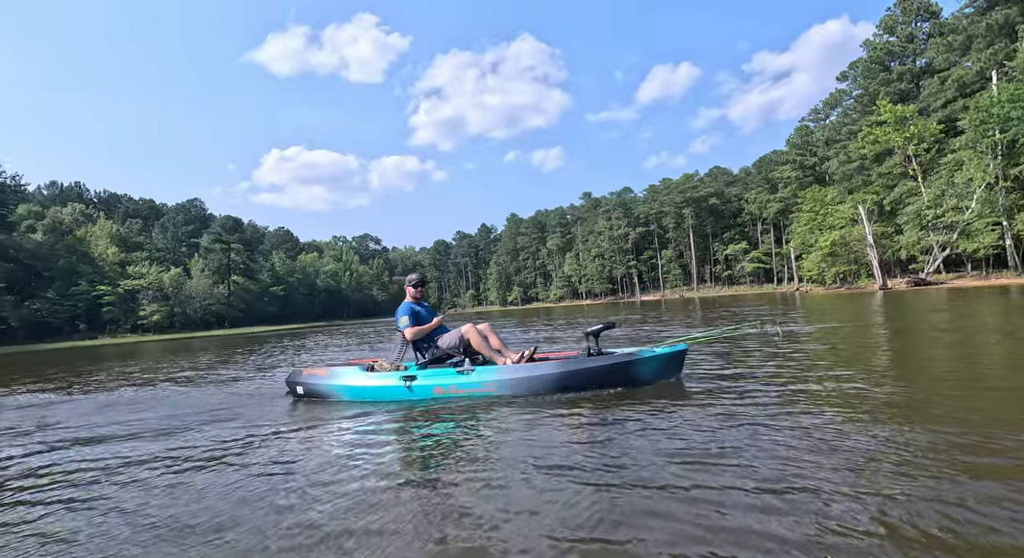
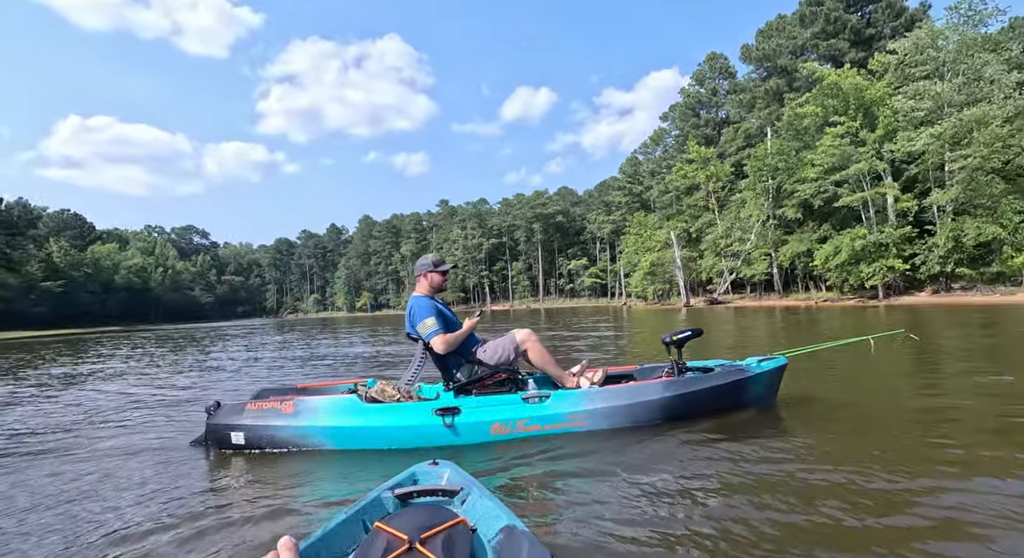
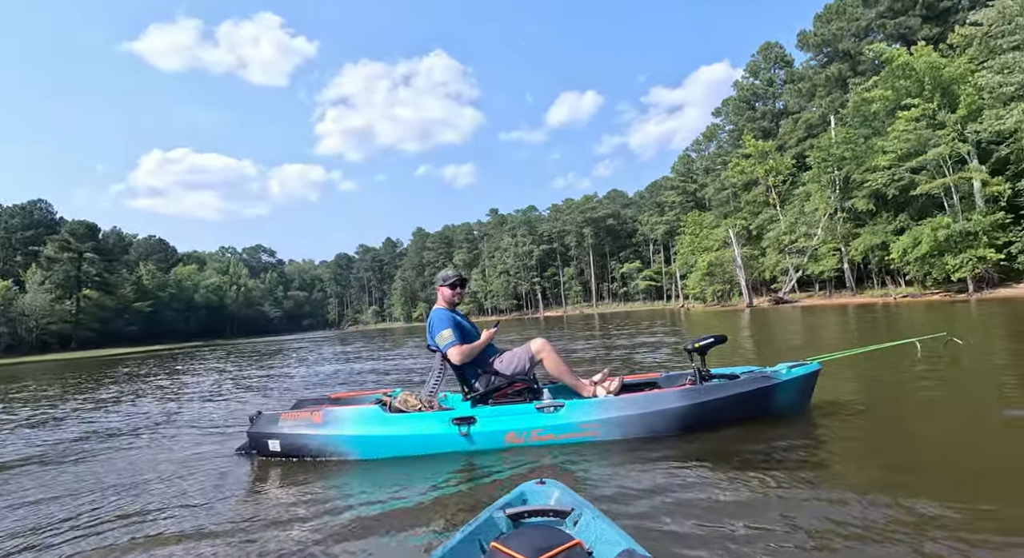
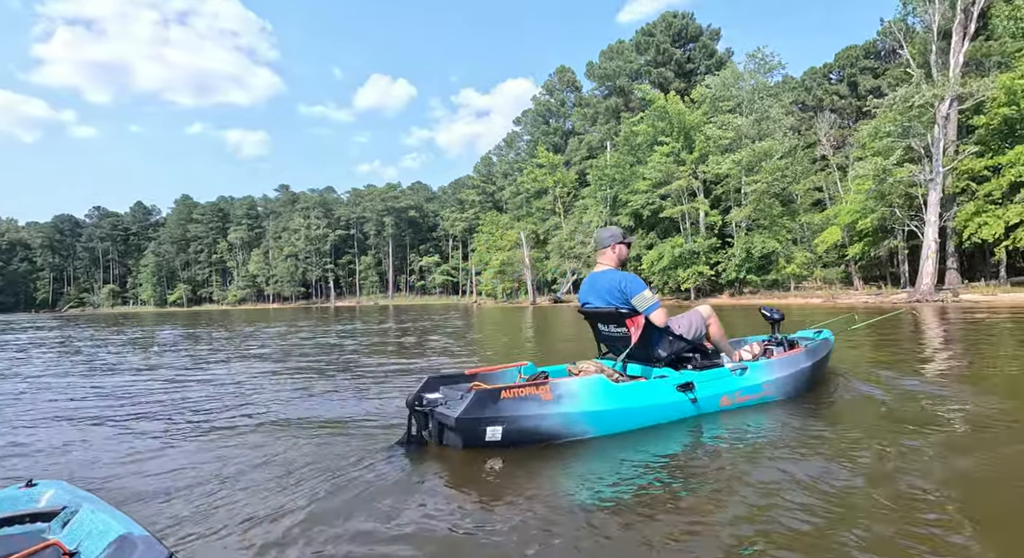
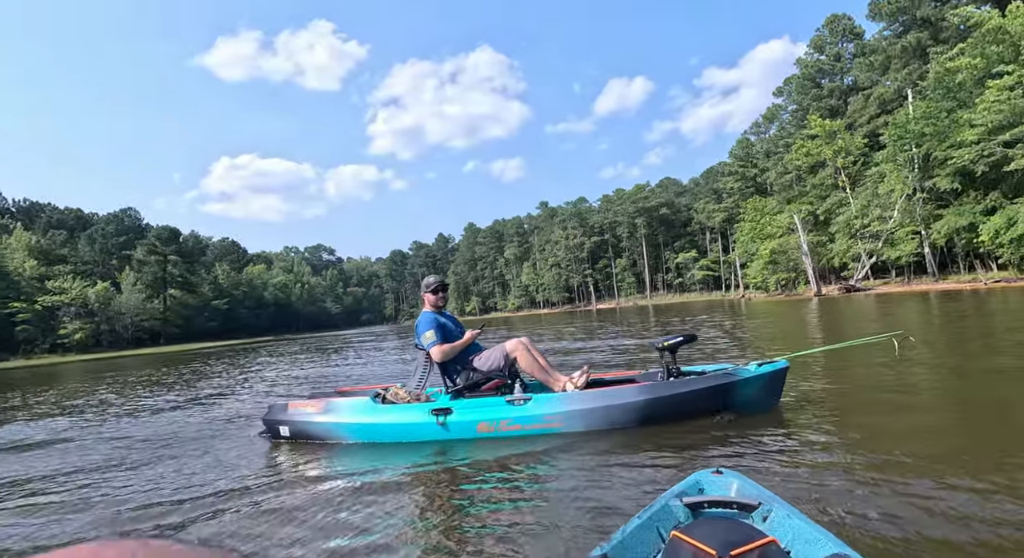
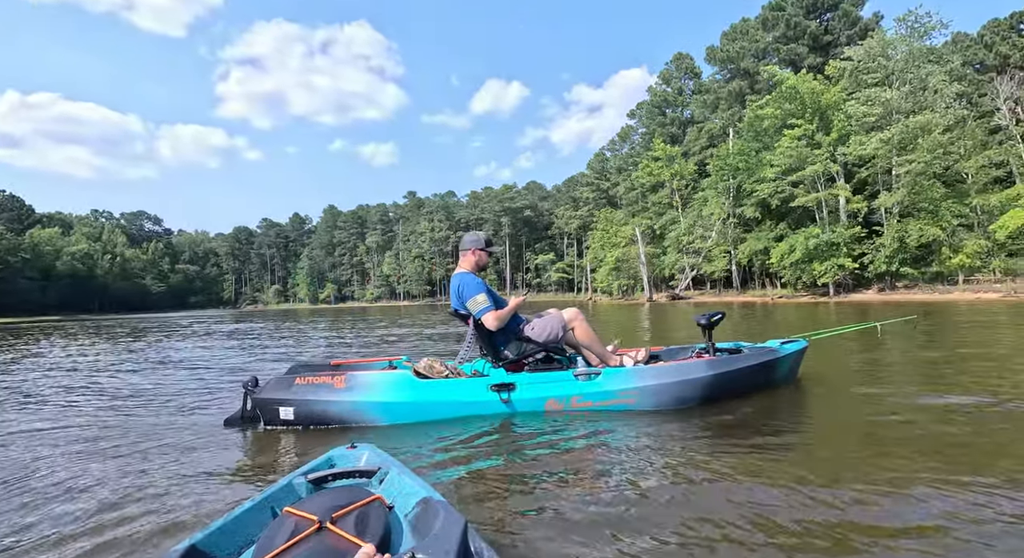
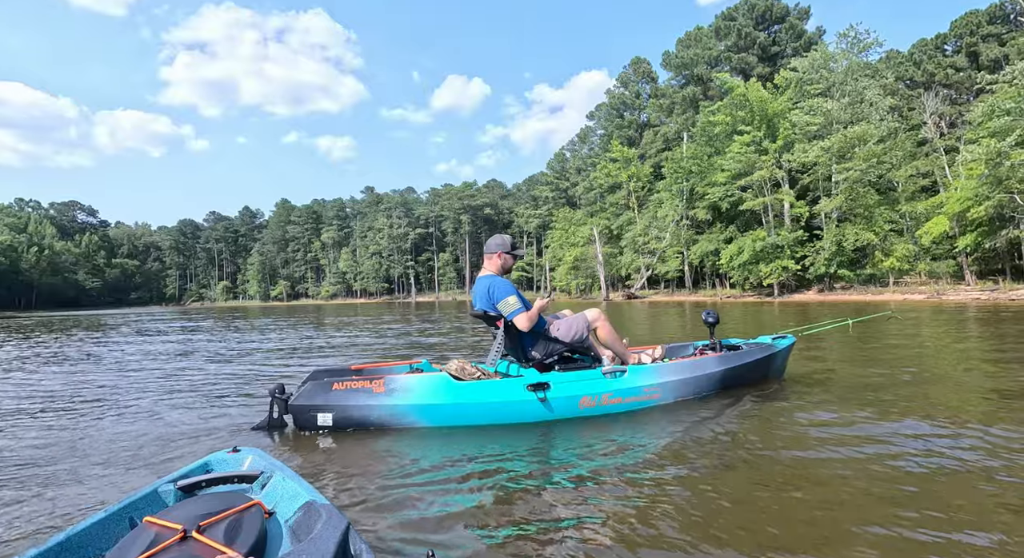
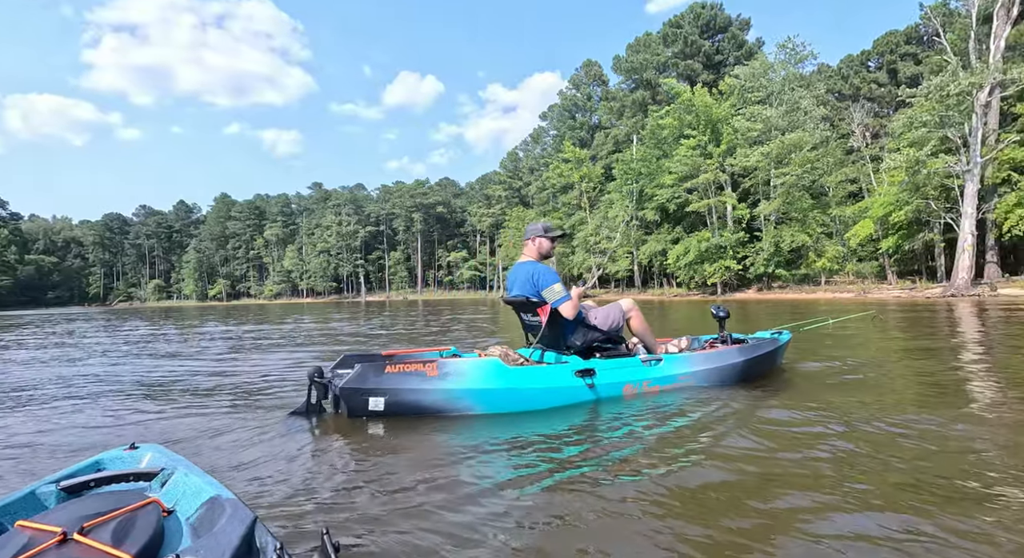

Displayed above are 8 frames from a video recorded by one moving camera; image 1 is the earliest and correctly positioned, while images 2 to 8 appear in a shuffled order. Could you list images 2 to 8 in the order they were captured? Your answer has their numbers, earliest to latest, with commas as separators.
5, 3, 2, 6, 7, 8, 4
